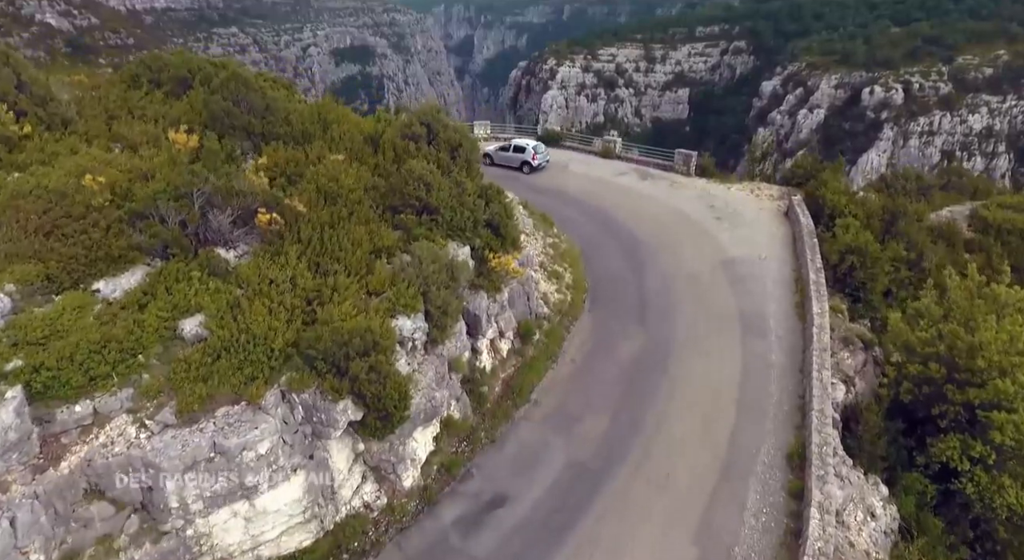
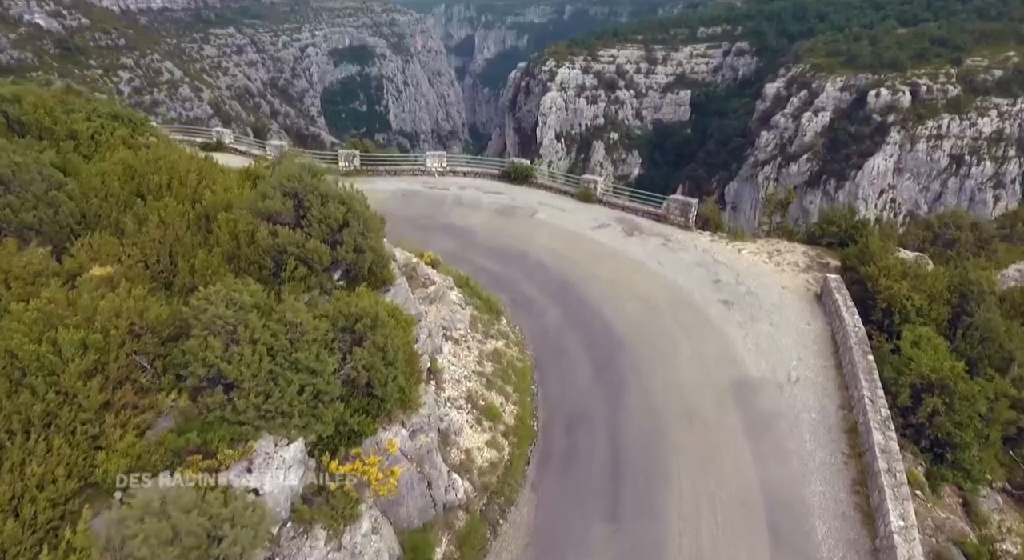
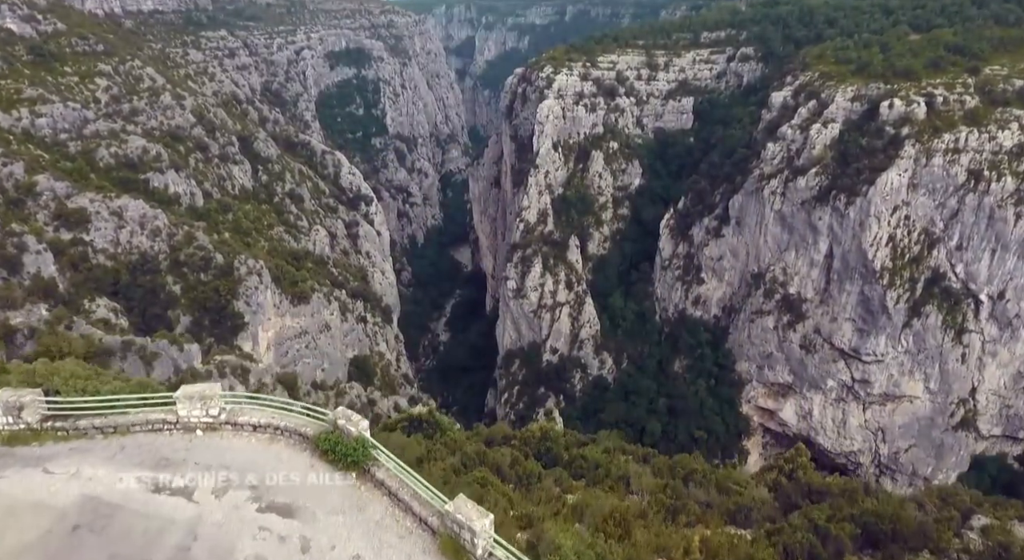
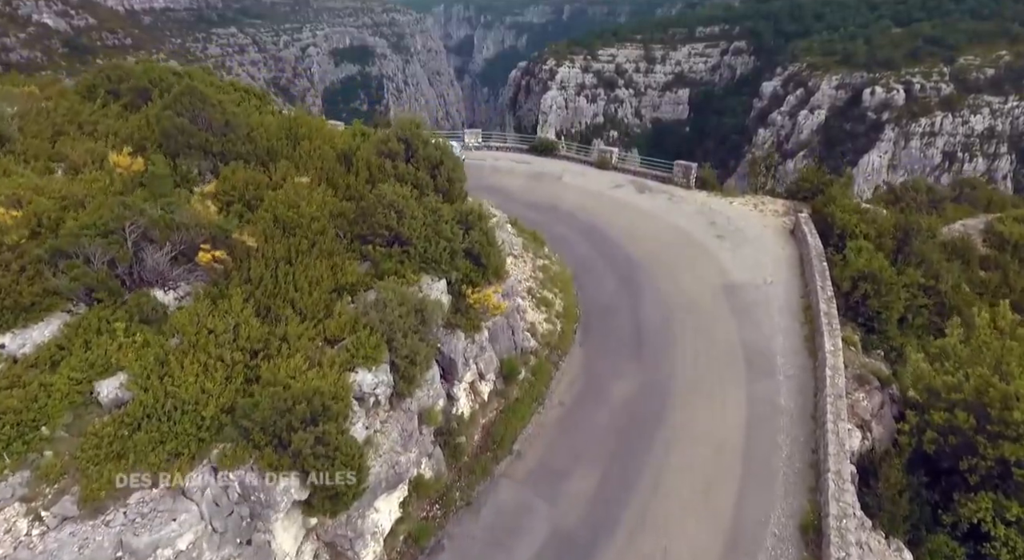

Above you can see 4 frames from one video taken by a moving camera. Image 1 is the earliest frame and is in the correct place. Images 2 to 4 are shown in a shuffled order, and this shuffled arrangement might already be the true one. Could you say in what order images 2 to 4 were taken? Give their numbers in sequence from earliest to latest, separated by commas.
4, 2, 3
